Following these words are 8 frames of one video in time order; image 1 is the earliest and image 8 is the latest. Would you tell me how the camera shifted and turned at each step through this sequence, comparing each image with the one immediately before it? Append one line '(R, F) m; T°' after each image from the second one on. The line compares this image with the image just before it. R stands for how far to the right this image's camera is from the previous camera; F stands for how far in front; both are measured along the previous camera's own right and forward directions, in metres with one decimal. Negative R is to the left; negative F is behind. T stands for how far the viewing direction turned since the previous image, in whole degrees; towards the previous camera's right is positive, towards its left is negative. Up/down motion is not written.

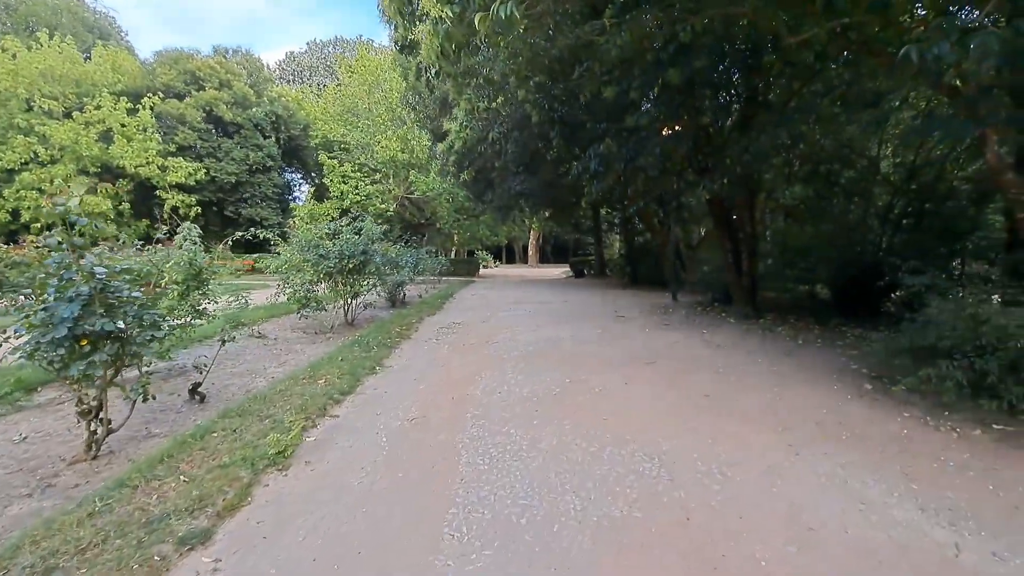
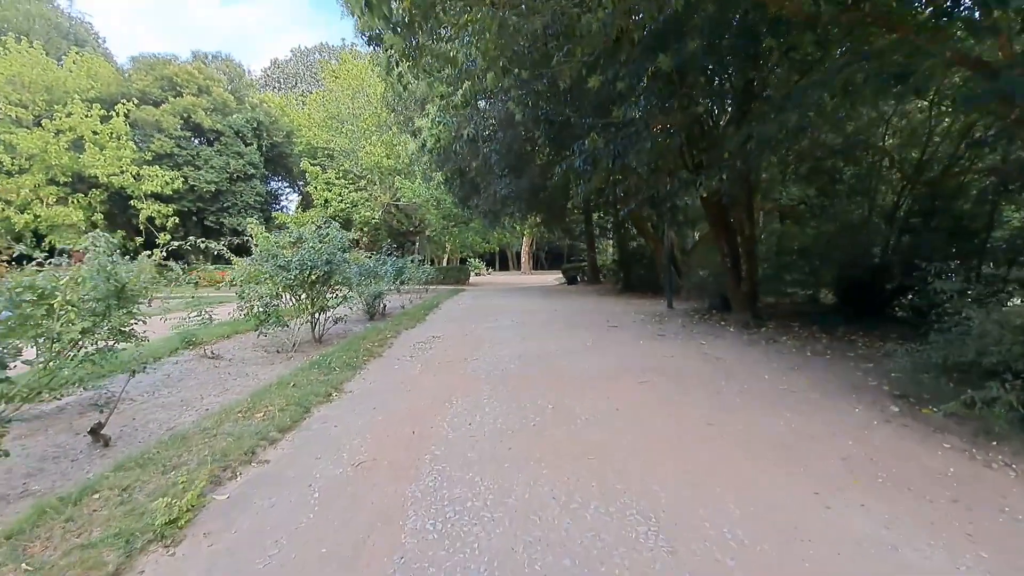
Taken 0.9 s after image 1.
(+0.2, +0.7) m; +1°
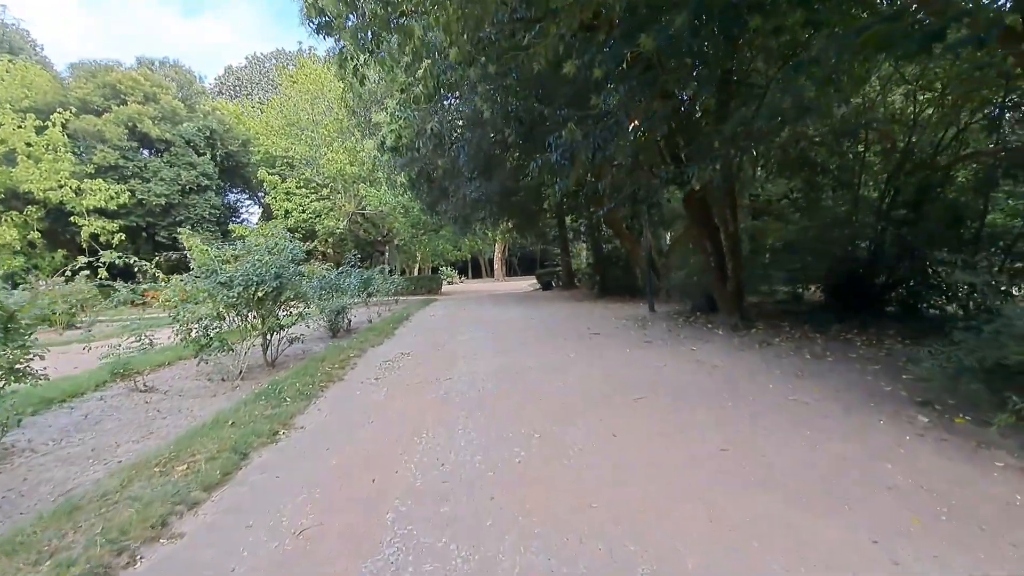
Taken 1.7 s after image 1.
(0.0, +0.7) m; +3°
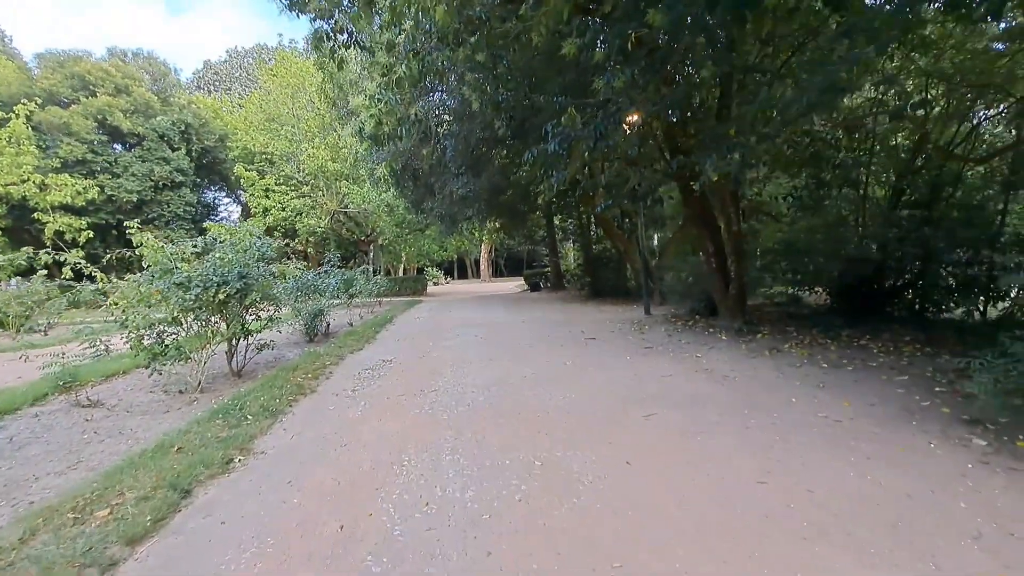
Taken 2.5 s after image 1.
(-0.1, +0.6) m; +2°
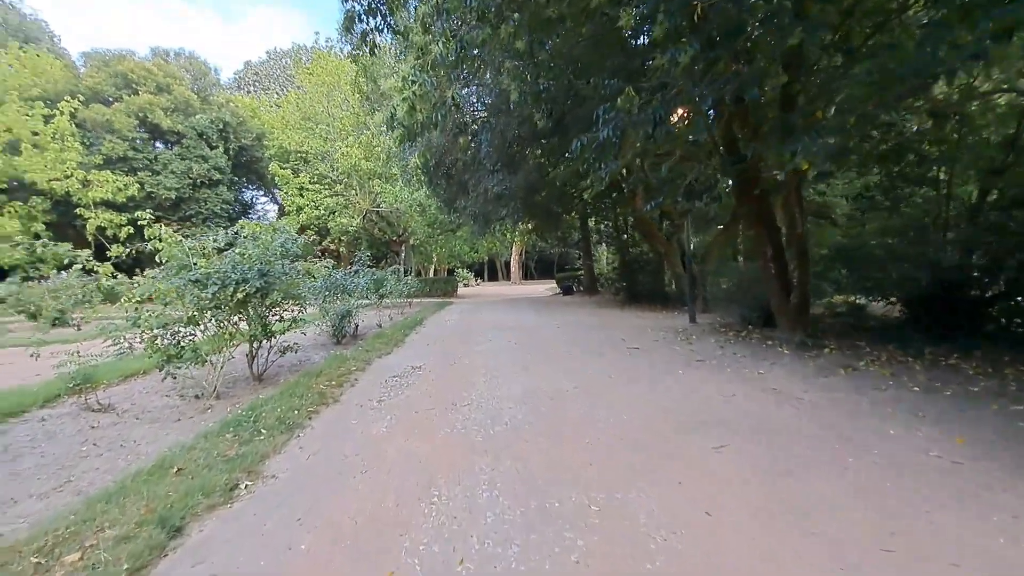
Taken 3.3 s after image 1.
(-0.1, +0.6) m; -3°
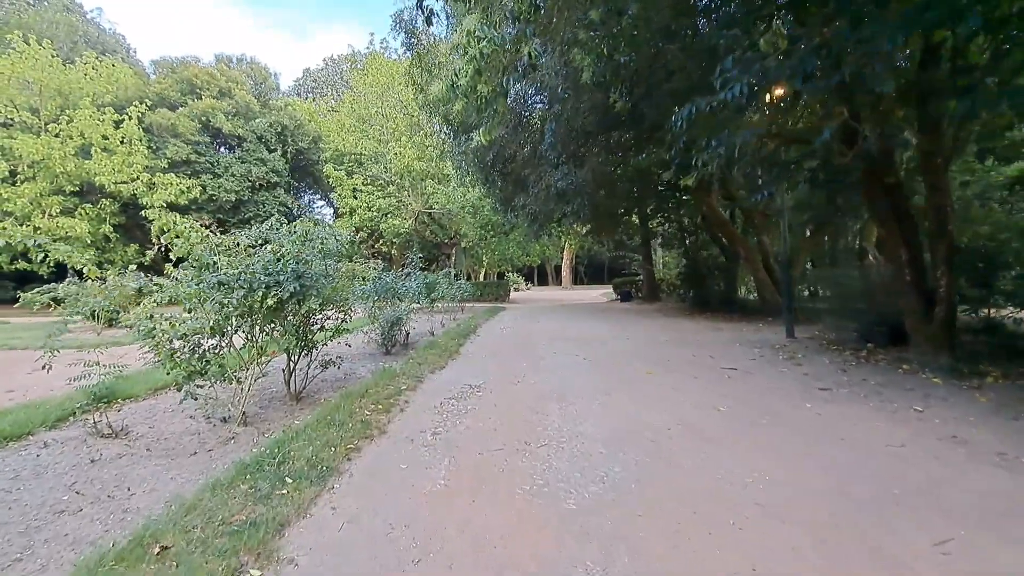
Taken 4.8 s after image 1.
(-0.3, +1.0) m; -5°
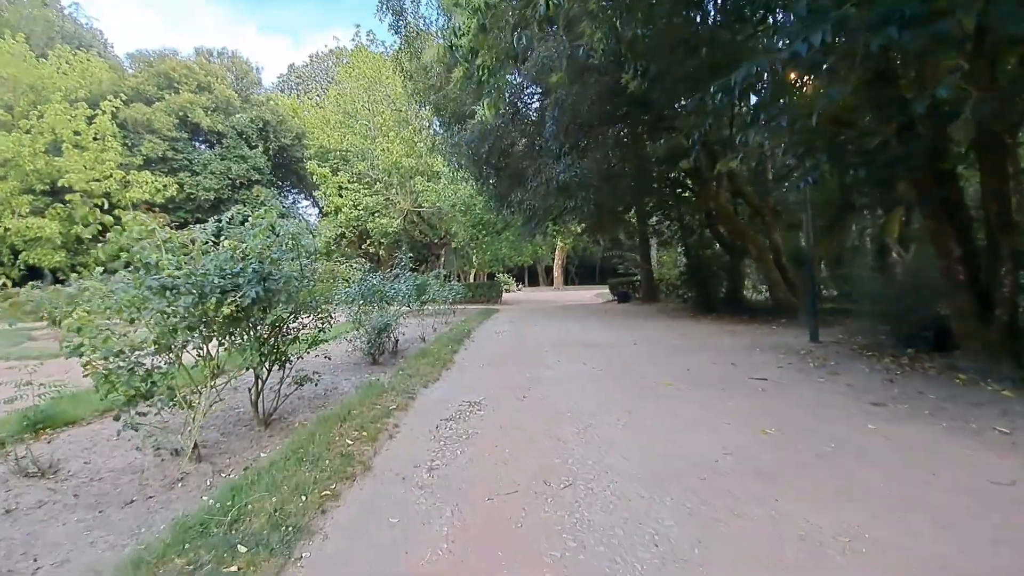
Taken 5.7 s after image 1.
(-0.2, +0.7) m; +1°
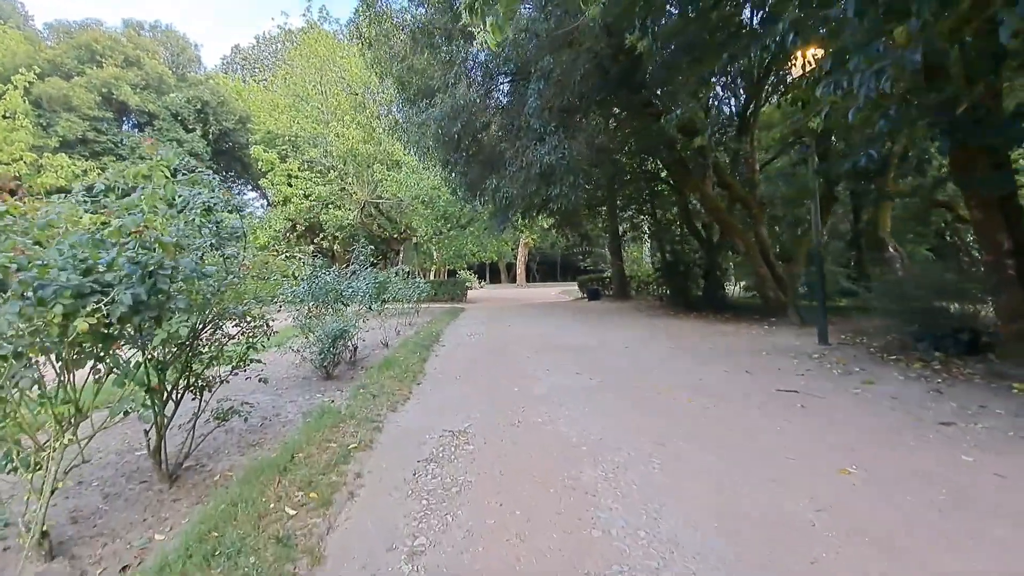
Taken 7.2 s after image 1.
(-0.3, +1.1) m; +5°
